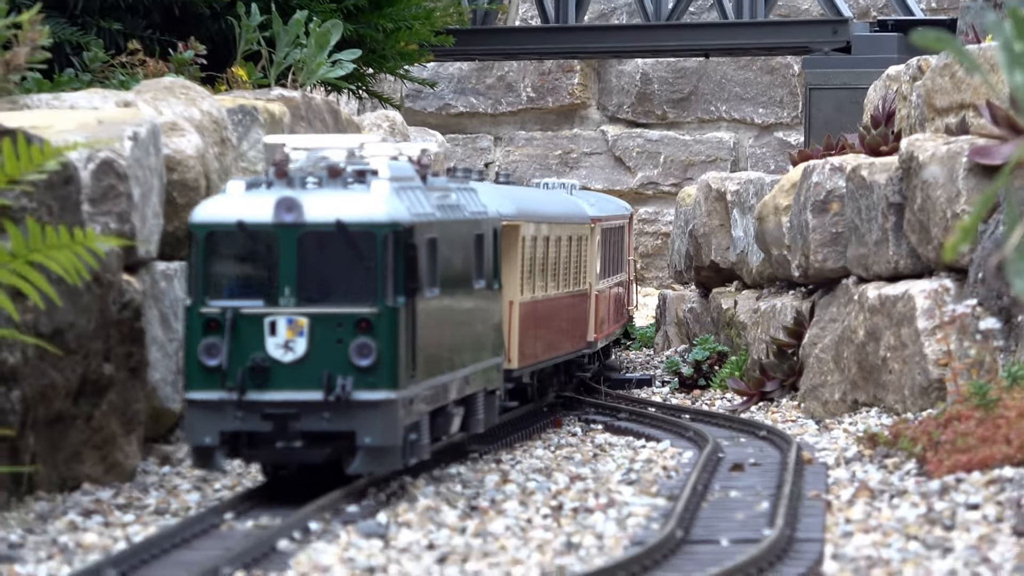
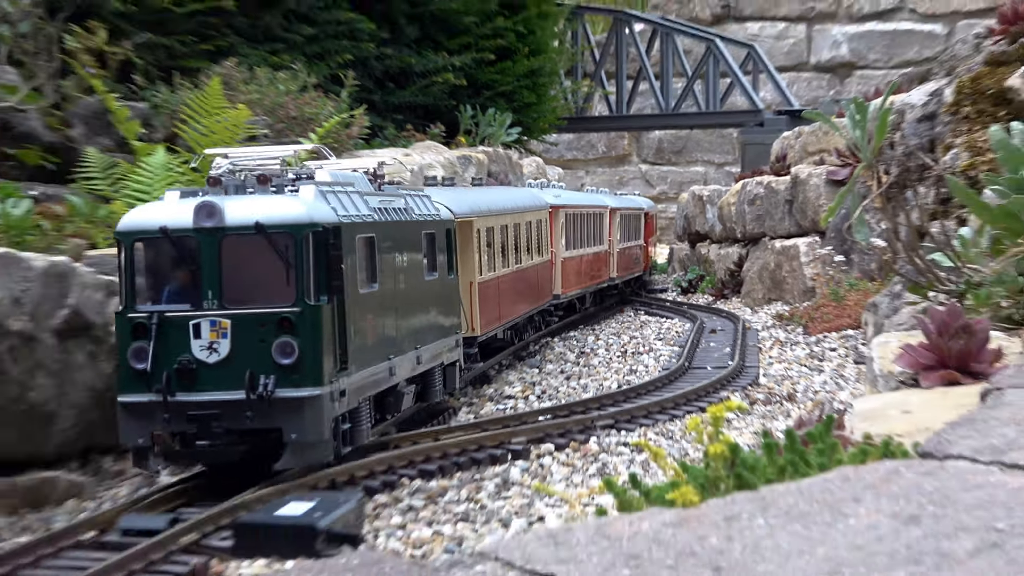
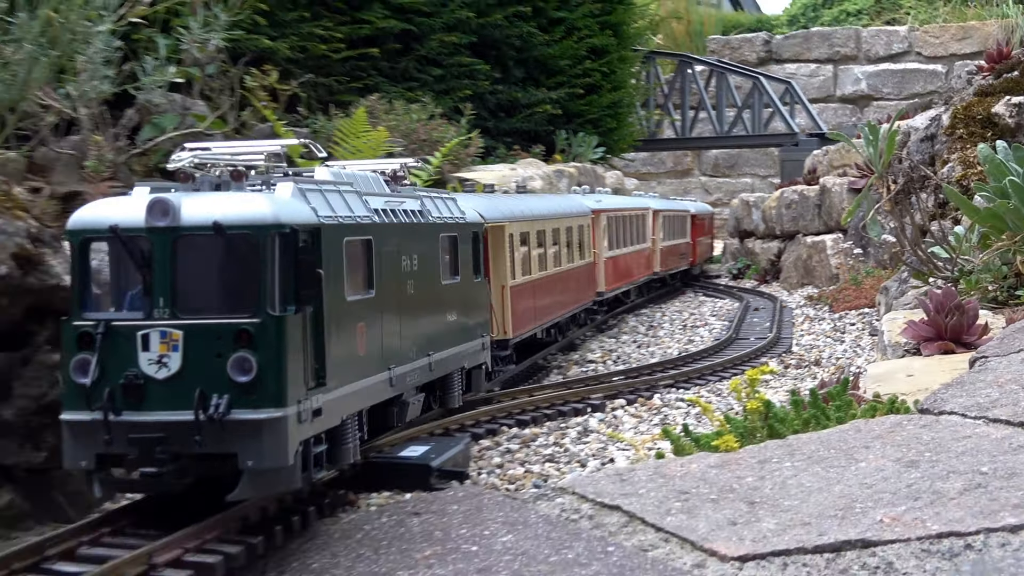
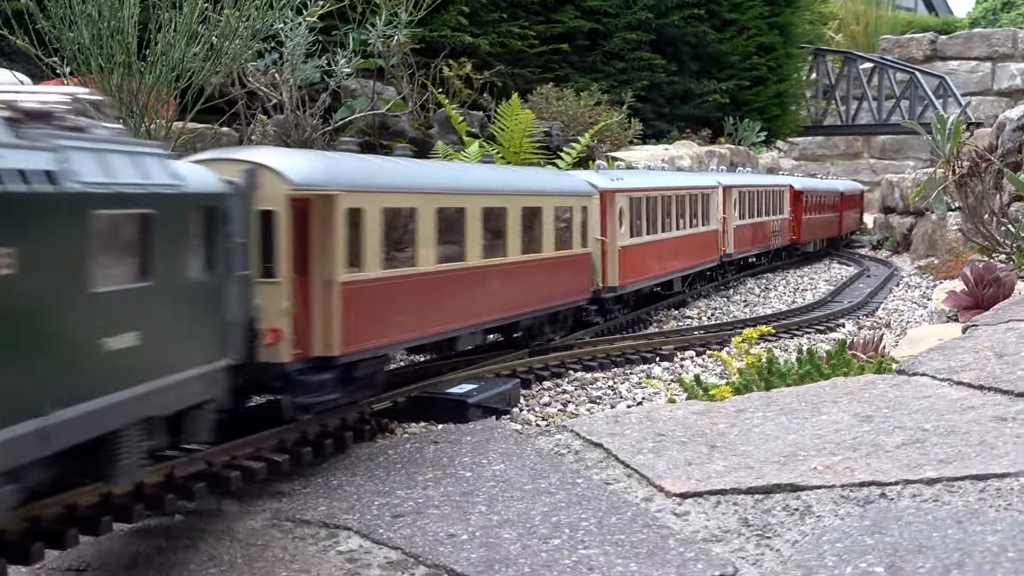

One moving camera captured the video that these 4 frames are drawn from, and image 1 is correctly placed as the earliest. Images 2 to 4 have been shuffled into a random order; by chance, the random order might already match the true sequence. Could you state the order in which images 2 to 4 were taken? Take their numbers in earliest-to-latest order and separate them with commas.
2, 3, 4
